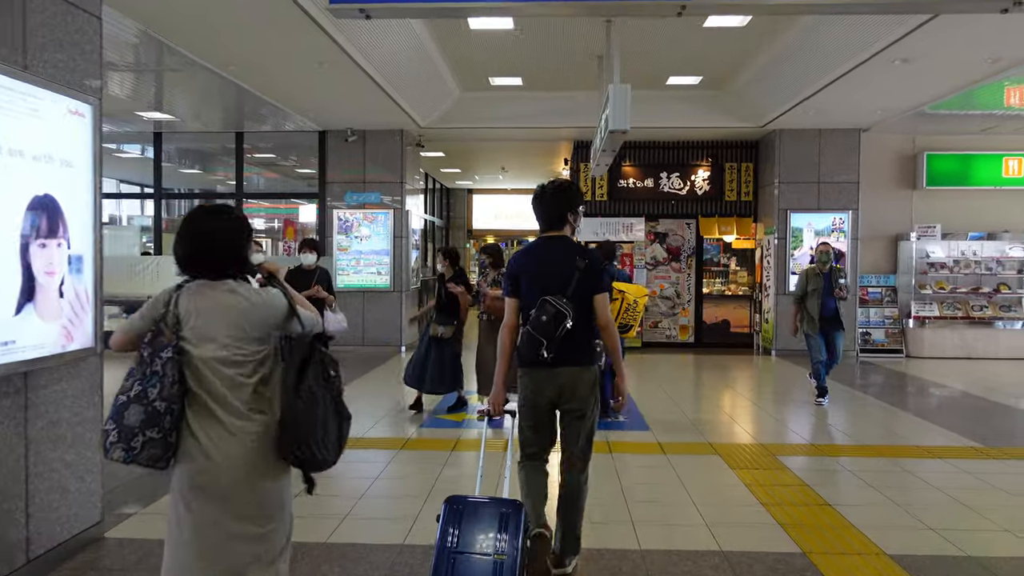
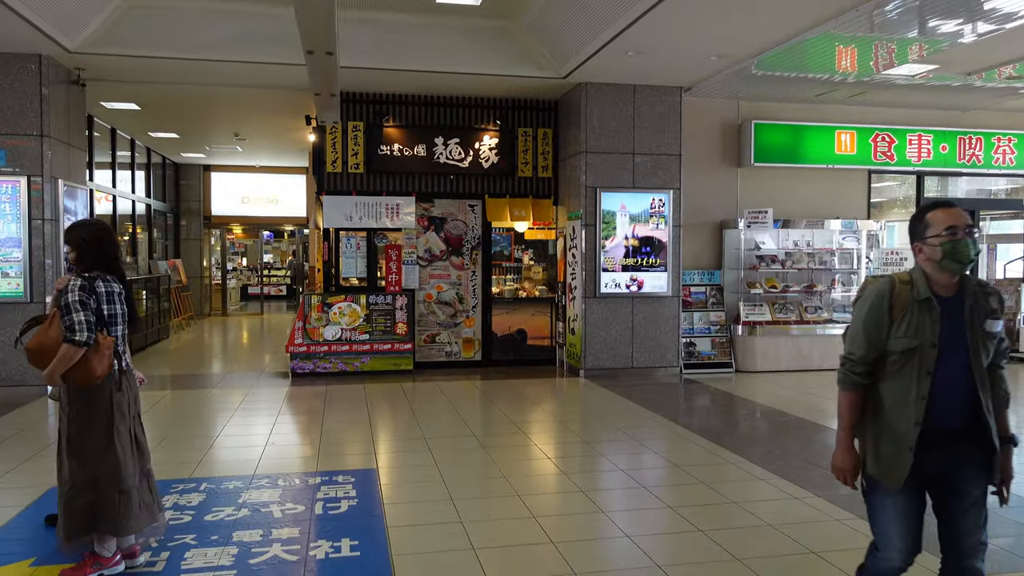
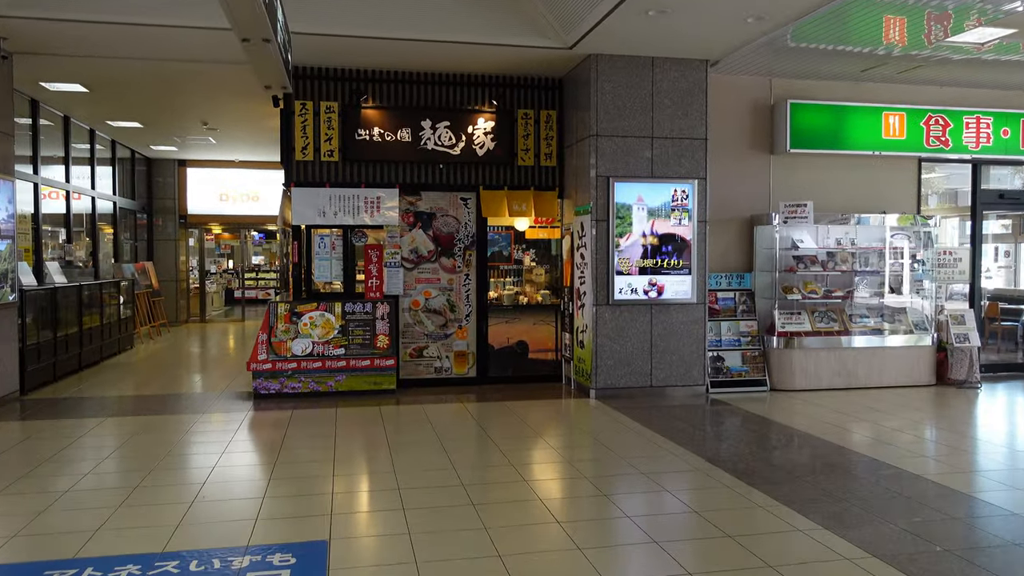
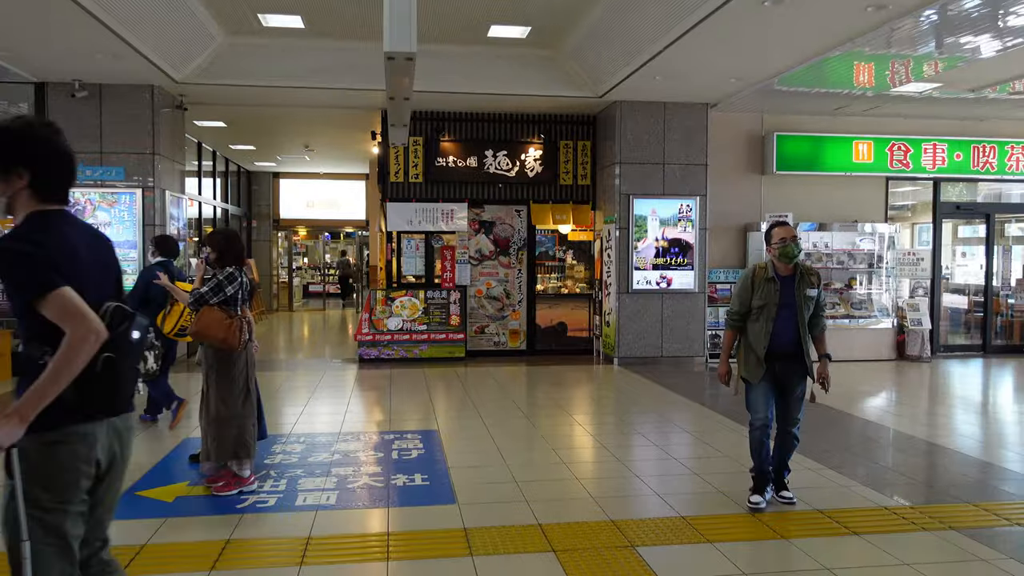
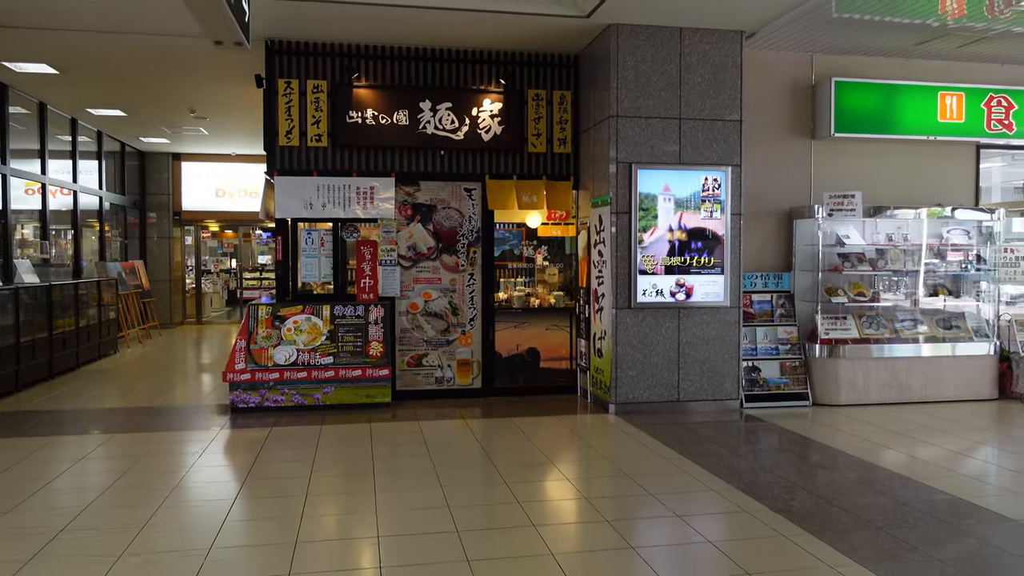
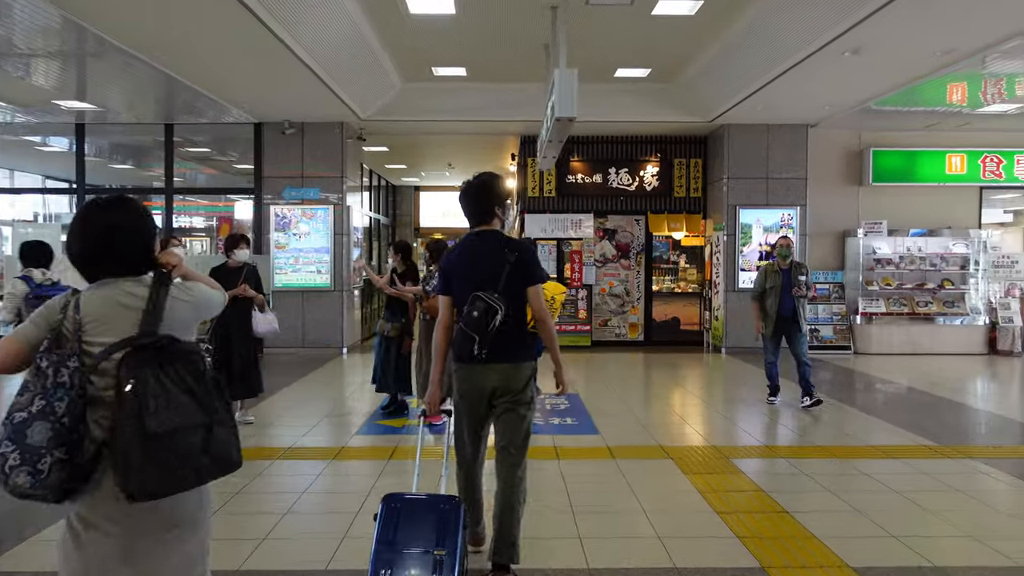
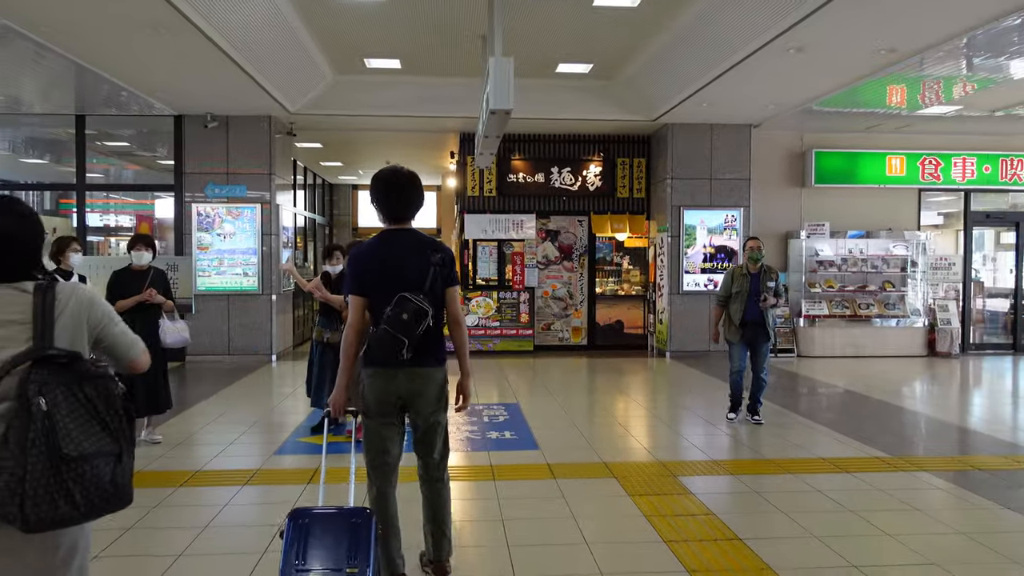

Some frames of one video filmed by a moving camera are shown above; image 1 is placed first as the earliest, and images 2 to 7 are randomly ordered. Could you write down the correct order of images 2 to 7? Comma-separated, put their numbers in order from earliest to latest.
6, 7, 4, 2, 3, 5
